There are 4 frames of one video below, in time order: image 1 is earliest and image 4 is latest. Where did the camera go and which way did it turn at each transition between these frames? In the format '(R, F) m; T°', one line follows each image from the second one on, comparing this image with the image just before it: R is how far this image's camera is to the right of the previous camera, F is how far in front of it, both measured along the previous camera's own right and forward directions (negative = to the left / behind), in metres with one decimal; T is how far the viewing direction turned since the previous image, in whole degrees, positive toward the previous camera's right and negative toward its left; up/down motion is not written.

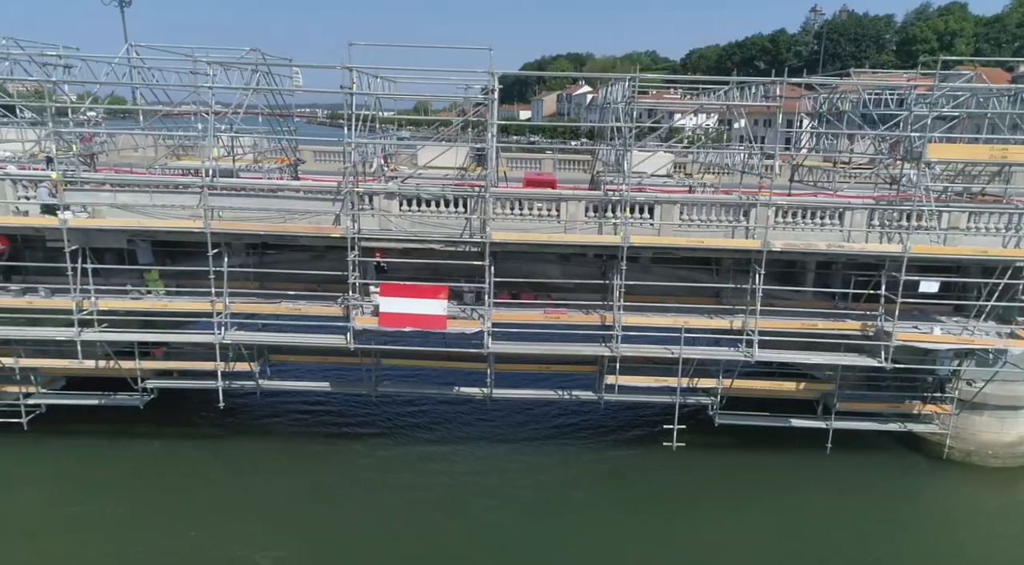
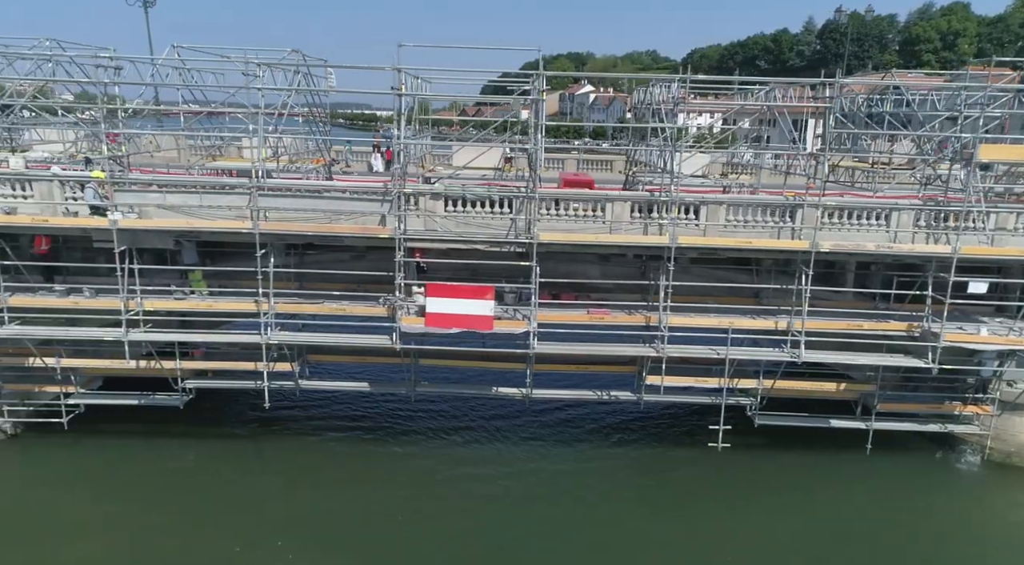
(-0.8, 0.0) m; 0°
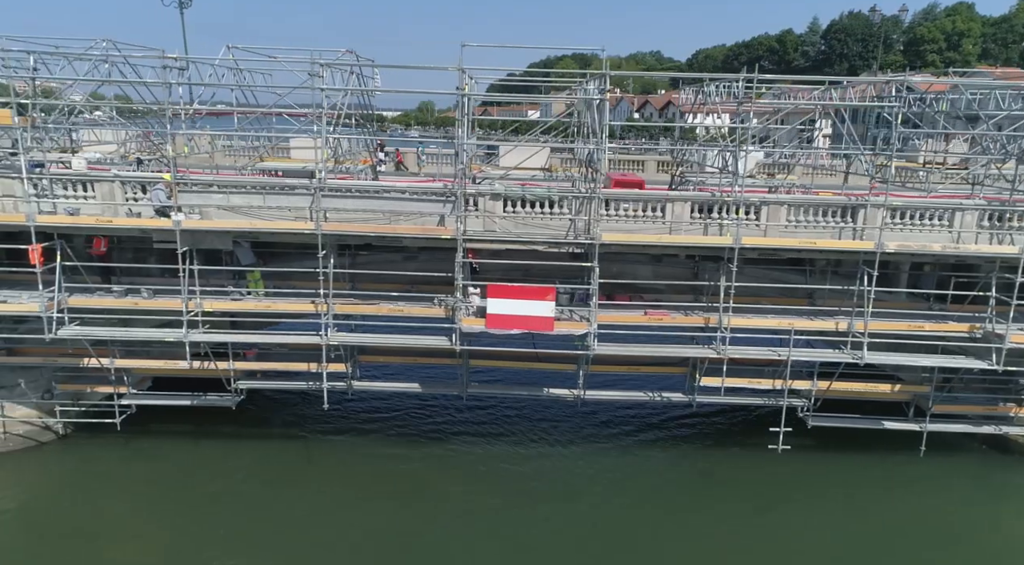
(-1.0, 0.0) m; -1°
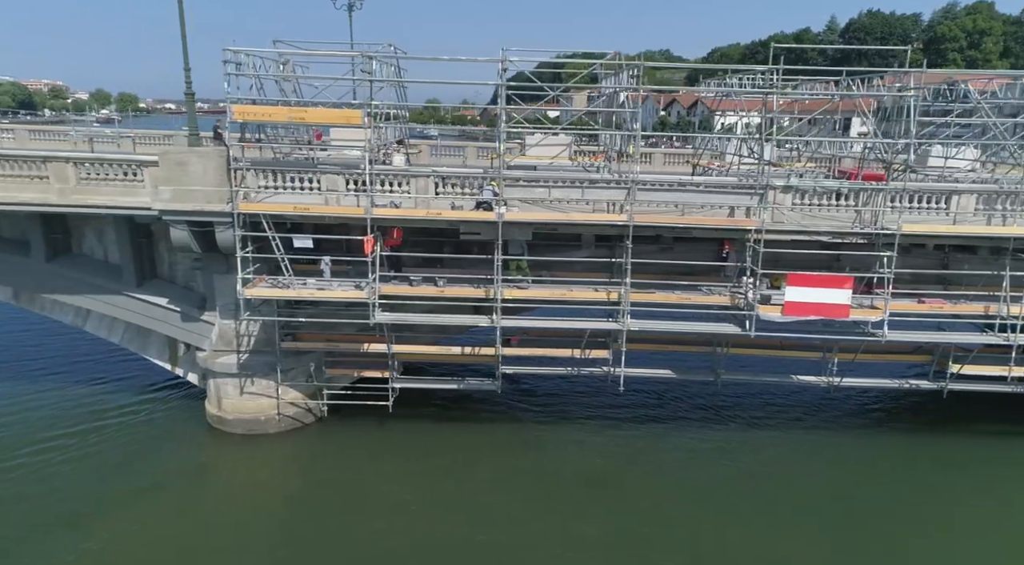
(-5.3, -0.9) m; -2°
